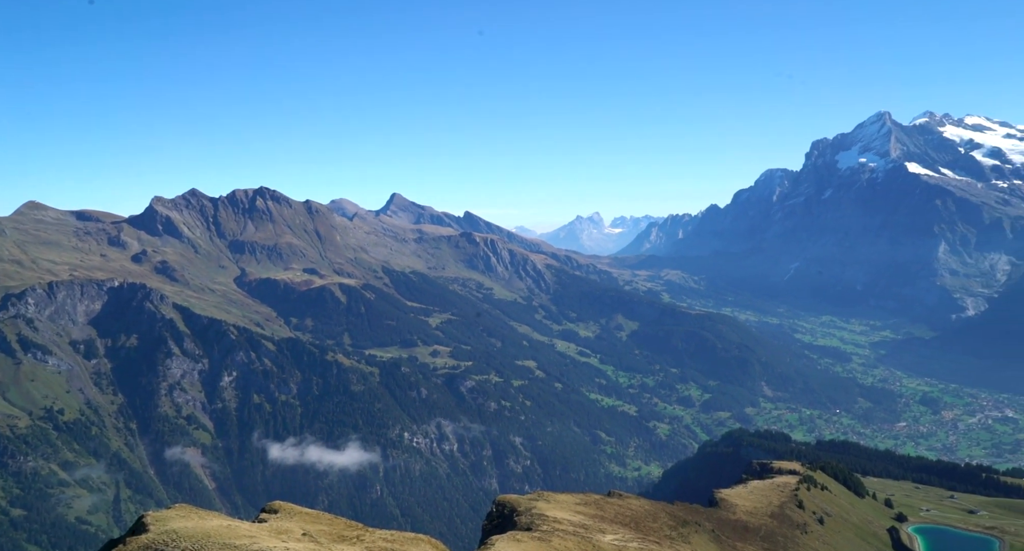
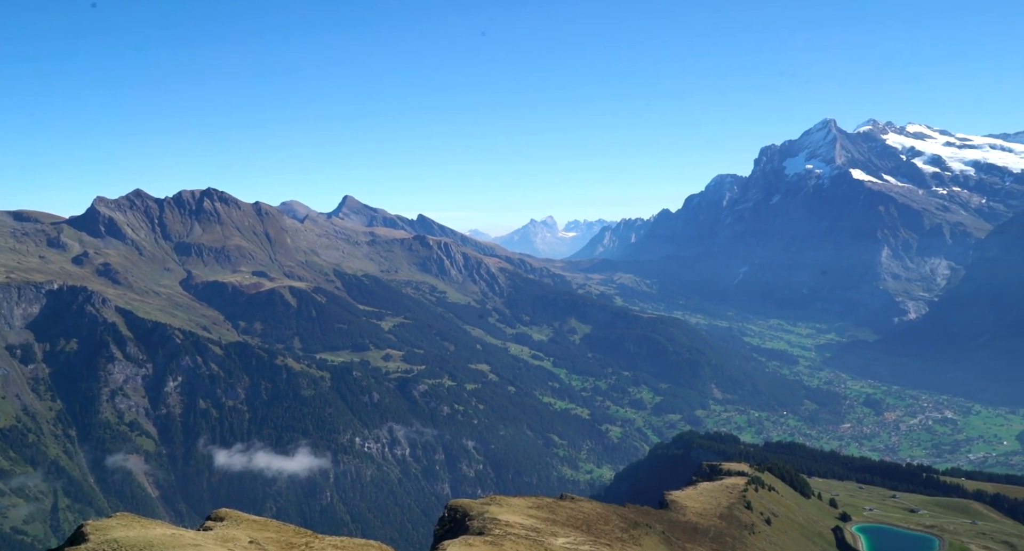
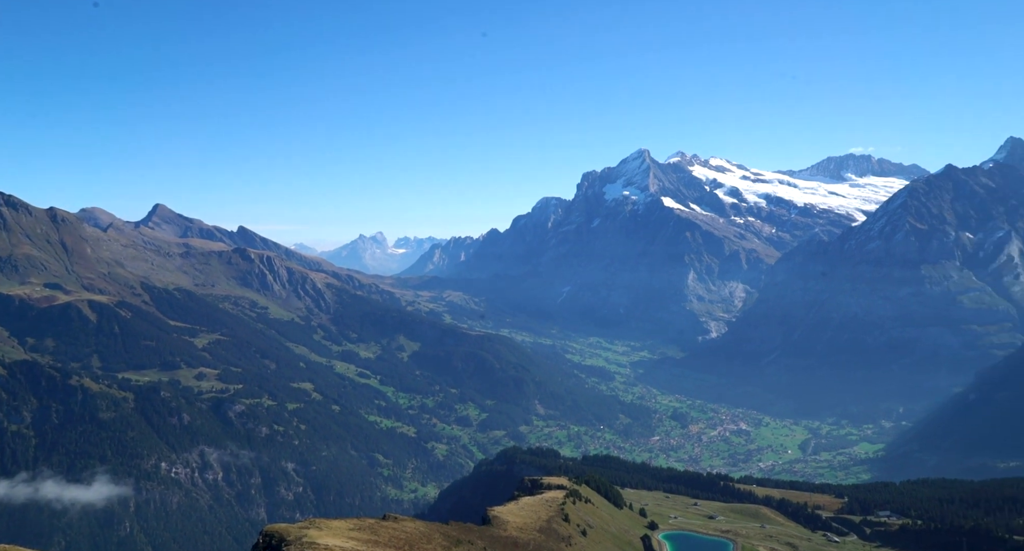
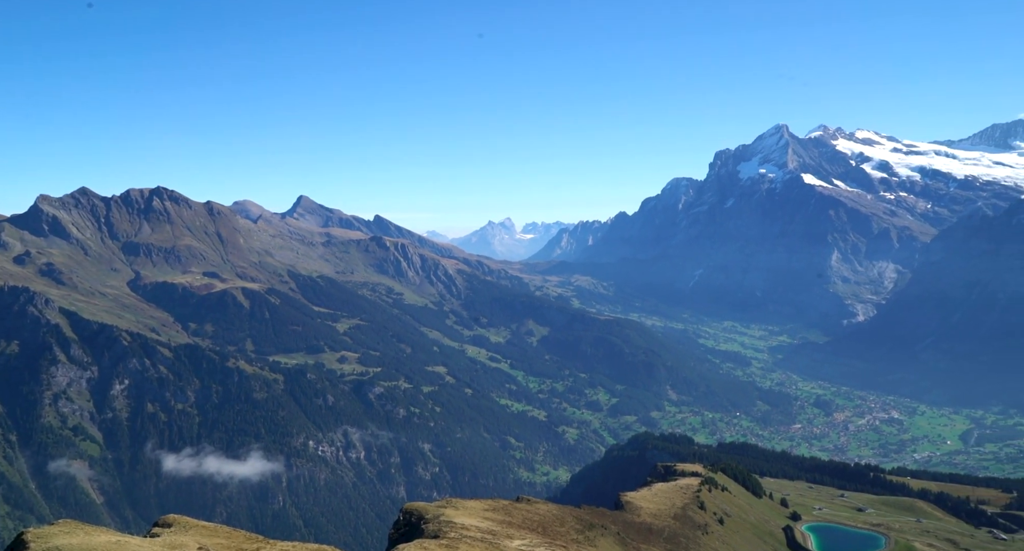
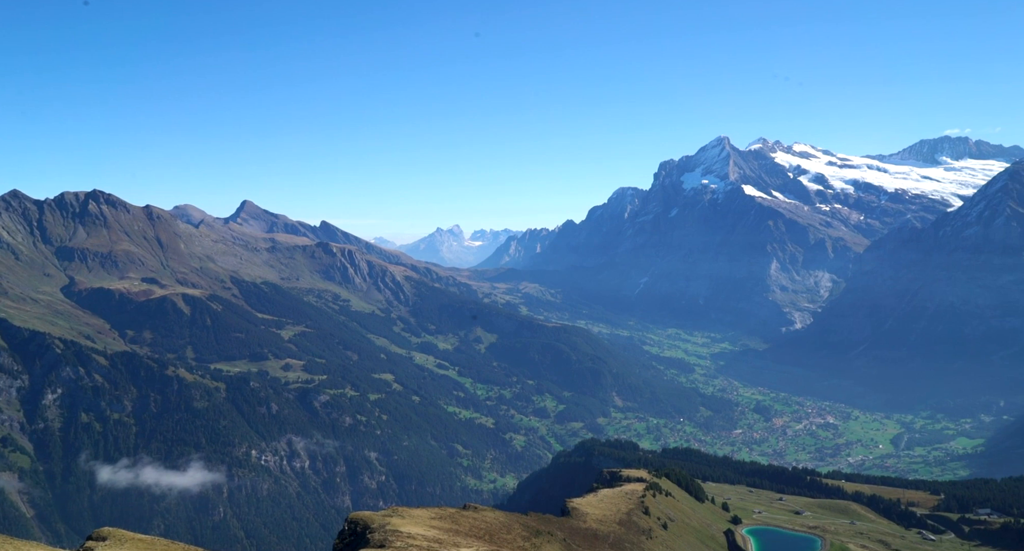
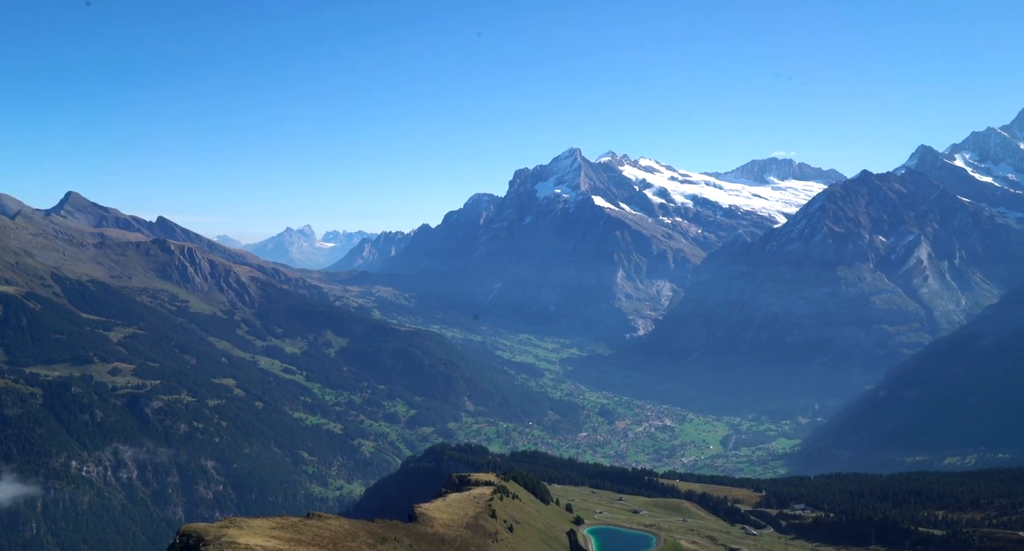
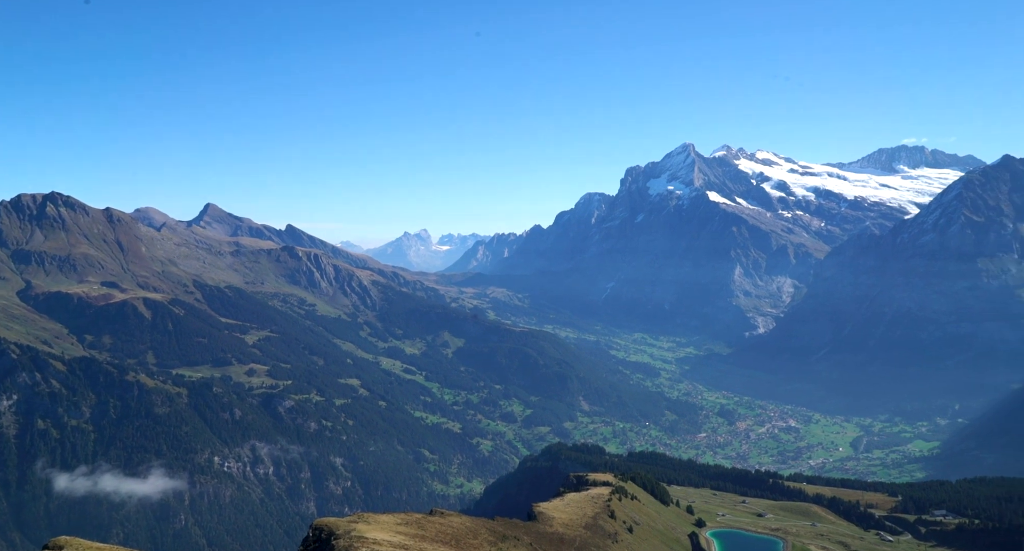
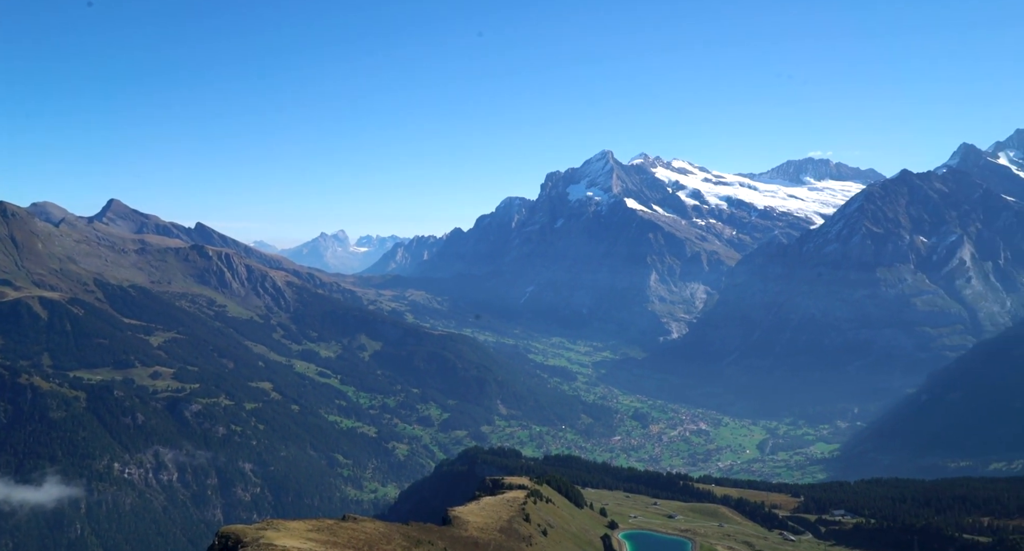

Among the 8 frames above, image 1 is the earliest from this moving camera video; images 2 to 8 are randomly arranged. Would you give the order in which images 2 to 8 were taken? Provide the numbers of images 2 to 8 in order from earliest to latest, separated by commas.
2, 4, 5, 7, 3, 8, 6
